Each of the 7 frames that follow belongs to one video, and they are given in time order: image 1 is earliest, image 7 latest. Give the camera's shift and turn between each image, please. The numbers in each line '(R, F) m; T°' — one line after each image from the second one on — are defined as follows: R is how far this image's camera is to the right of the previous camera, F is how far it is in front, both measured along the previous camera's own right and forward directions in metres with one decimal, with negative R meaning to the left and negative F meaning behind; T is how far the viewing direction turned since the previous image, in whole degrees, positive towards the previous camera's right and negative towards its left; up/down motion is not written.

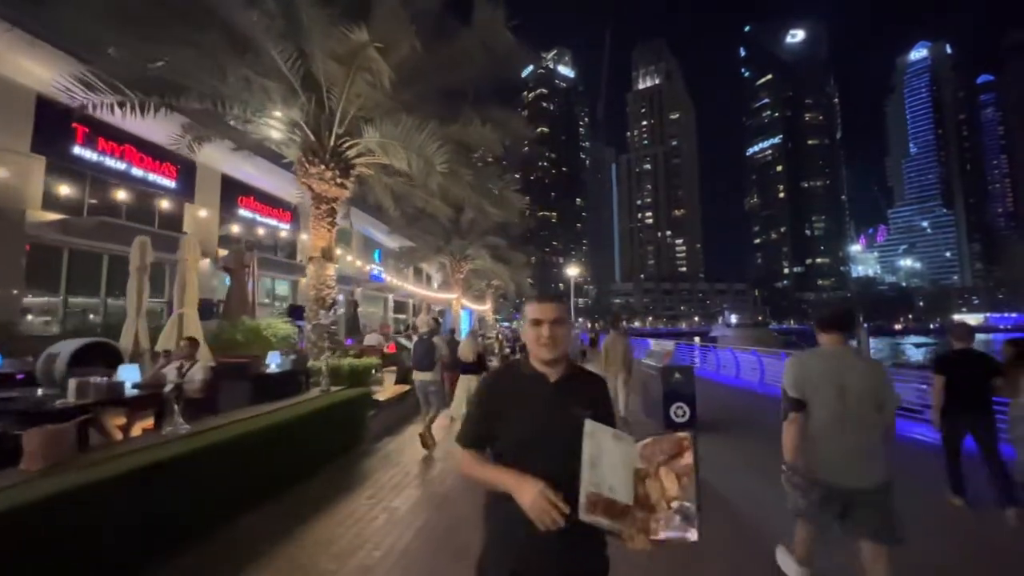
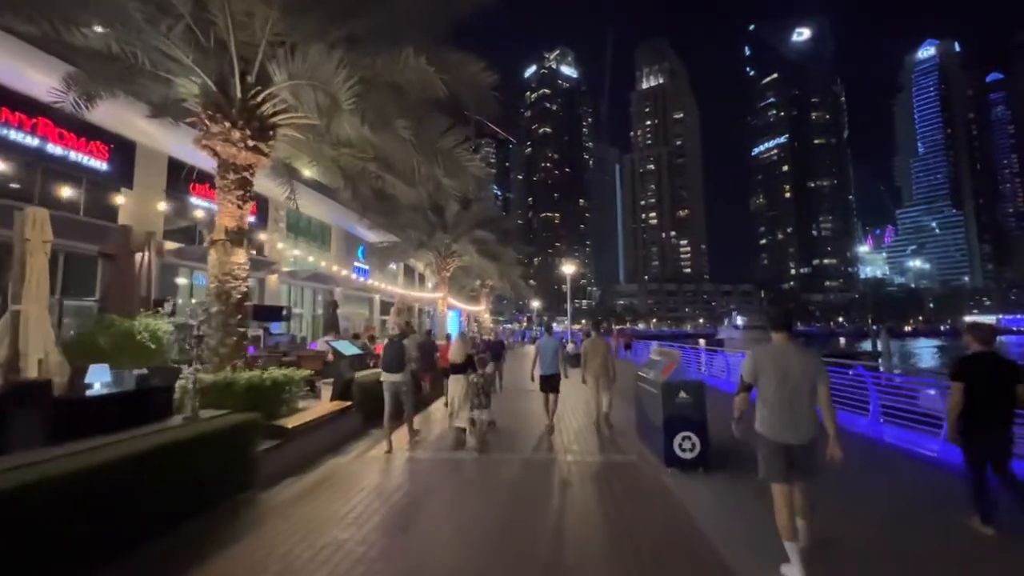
(+0.8, +2.0) m; -1°
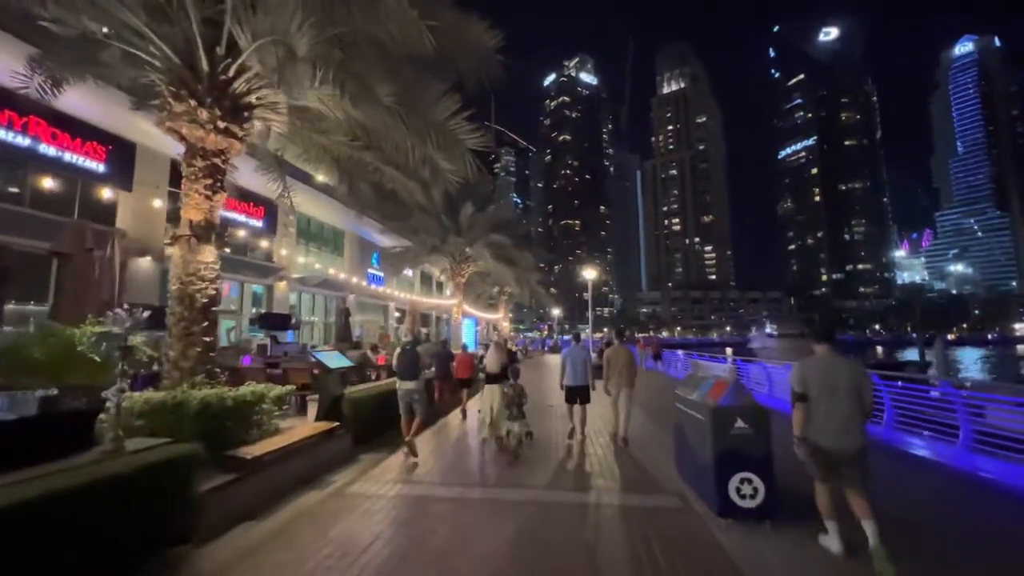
(+0.2, +1.2) m; -3°
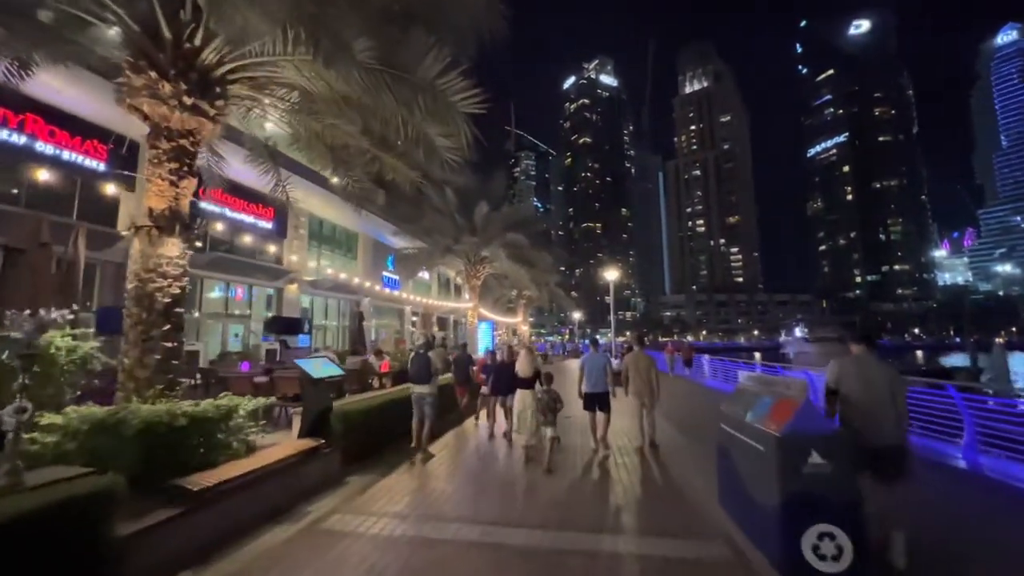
(+0.2, +1.0) m; -3°
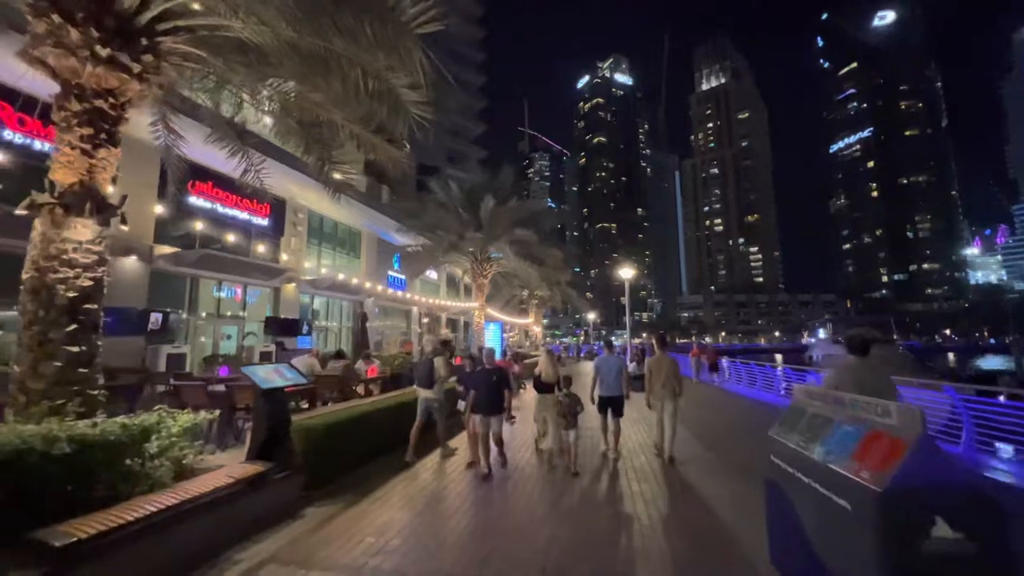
(+0.3, +1.2) m; -2°
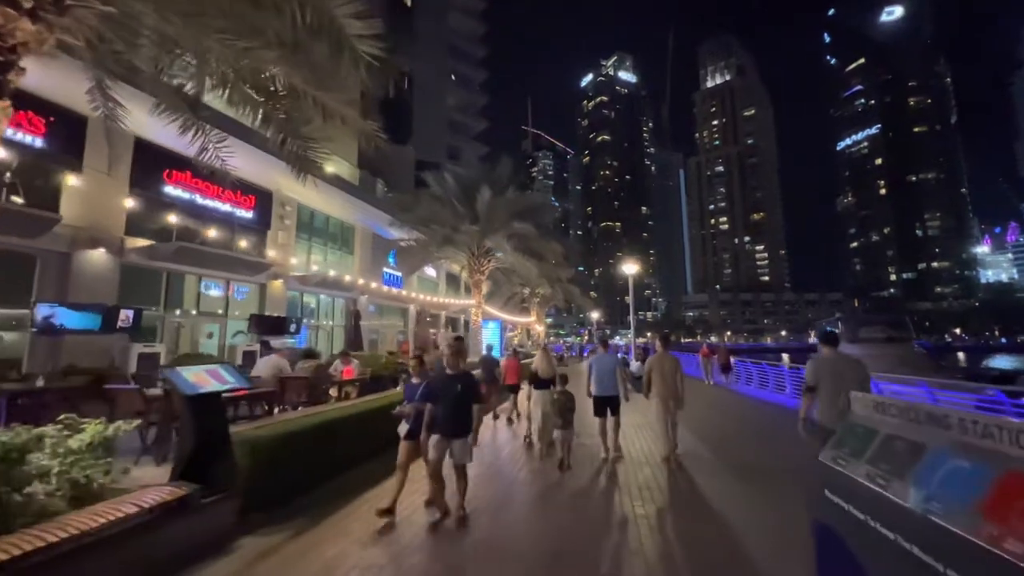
(+0.3, +0.9) m; -1°
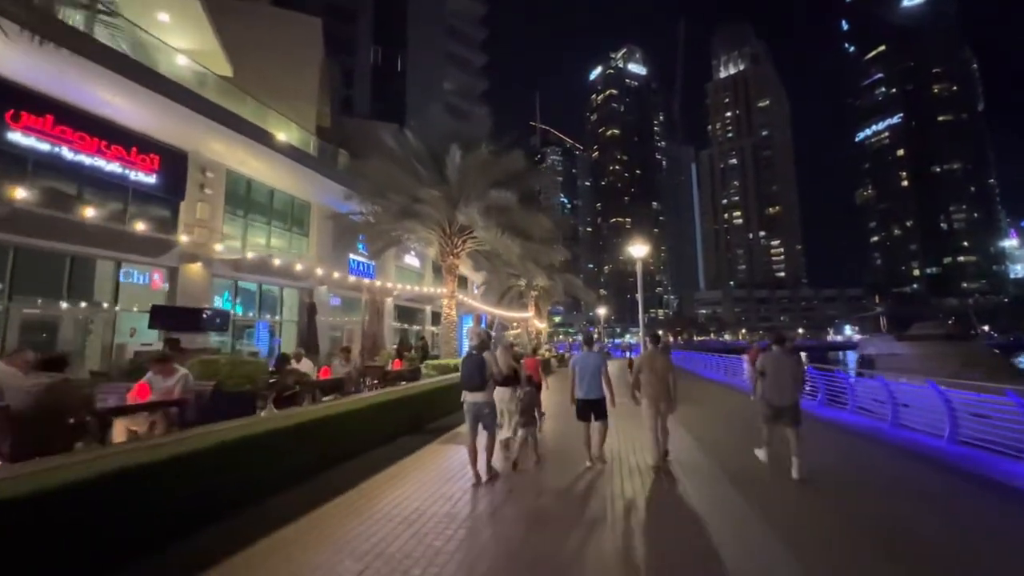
(+1.1, +3.8) m; -1°
